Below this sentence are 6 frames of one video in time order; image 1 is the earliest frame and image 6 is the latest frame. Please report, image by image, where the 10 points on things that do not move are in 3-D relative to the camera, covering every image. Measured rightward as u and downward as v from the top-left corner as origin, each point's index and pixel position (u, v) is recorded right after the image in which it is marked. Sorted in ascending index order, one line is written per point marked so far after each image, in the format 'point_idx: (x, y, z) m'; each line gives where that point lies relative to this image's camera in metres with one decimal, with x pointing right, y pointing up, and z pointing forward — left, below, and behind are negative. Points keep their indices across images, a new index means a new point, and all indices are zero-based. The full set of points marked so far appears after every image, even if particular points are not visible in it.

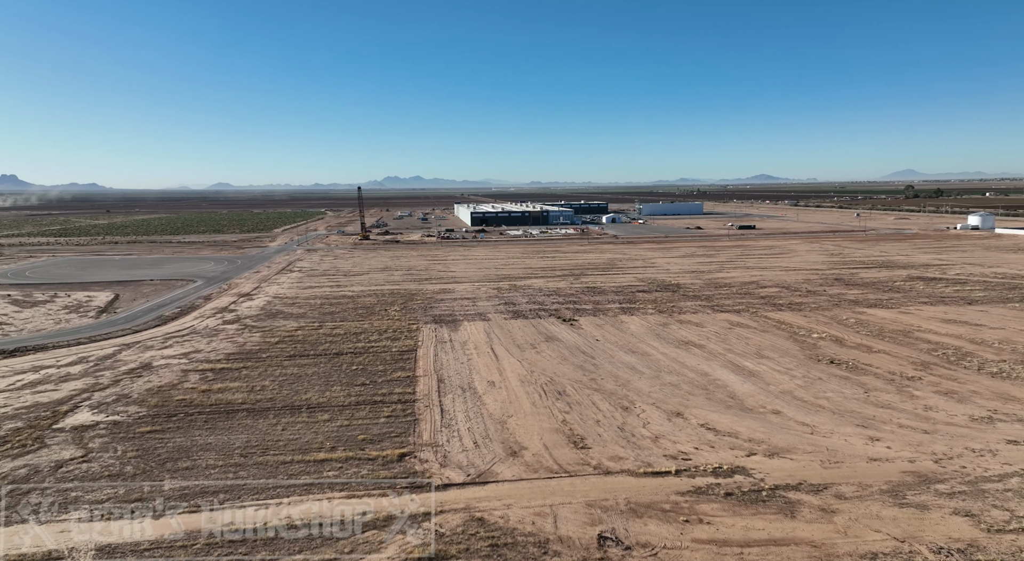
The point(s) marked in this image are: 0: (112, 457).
0: (-8.7, -3.9, +13.2) m
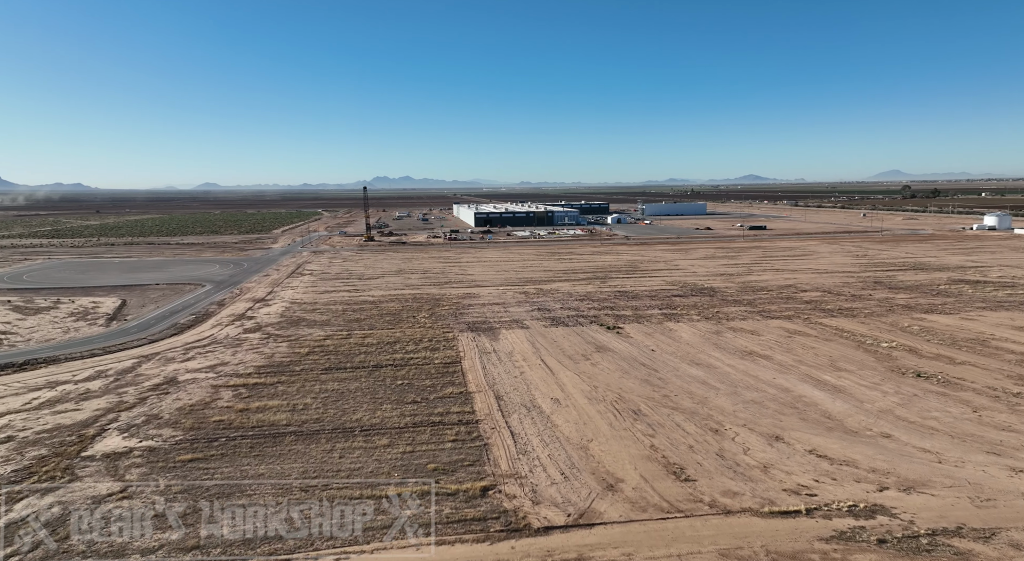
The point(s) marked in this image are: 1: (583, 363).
0: (-6.9, -4.1, +11.7) m
1: (+2.3, -2.7, +19.6) m
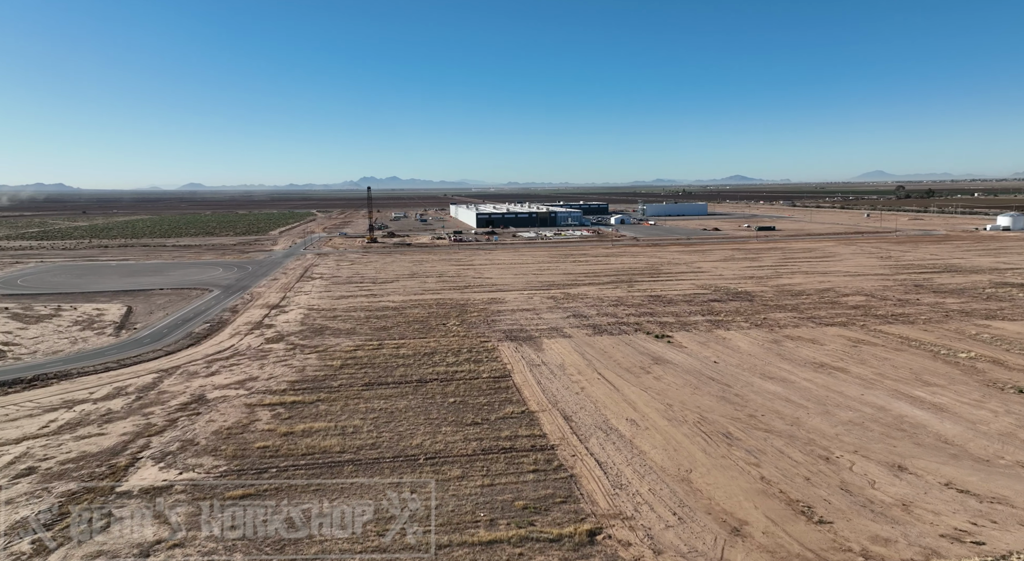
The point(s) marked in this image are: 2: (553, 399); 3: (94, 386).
0: (-5.1, -4.4, +10.2) m
1: (+4.0, -3.0, +18.1) m
2: (+1.1, -3.3, +16.8) m
3: (-13.7, -3.4, +19.7) m
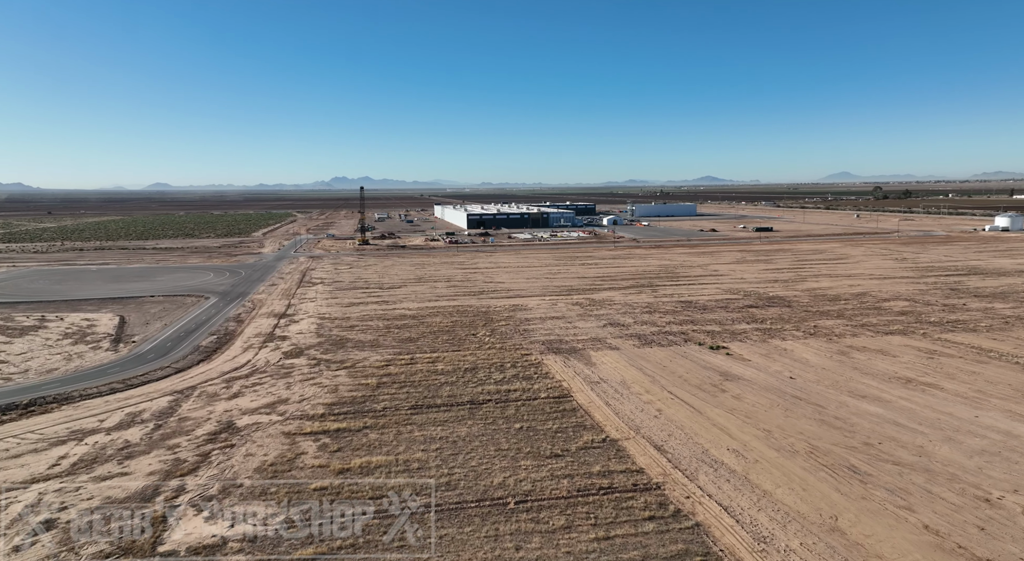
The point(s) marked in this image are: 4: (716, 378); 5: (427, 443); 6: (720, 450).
0: (-3.1, -4.7, +8.3) m
1: (+5.9, -3.2, +16.5) m
2: (+3.0, -3.6, +15.1) m
3: (-11.9, -3.8, +17.5) m
4: (+6.2, -3.0, +18.4) m
5: (-2.0, -3.9, +14.5) m
6: (+4.5, -3.7, +13.2) m
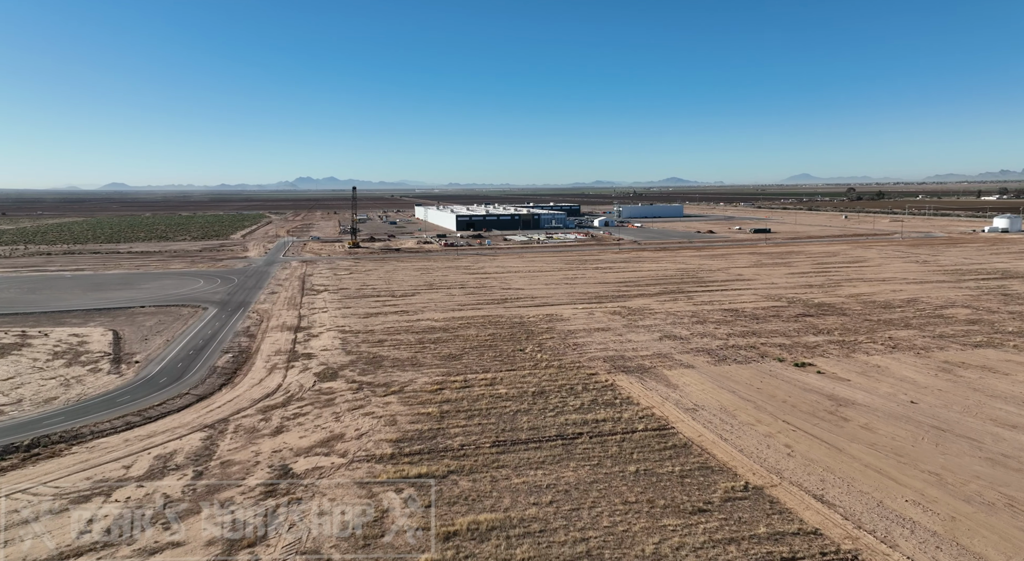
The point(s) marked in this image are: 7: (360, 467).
0: (-0.3, -5.1, +5.9) m
1: (+8.3, -3.6, +14.5) m
2: (+5.5, -3.9, +12.9) m
3: (-9.5, -4.3, +14.8) m
4: (+8.5, -3.3, +16.4) m
5: (+0.5, -4.3, +12.2) m
6: (+7.1, -4.1, +11.1) m
7: (-3.5, -4.2, +13.7) m
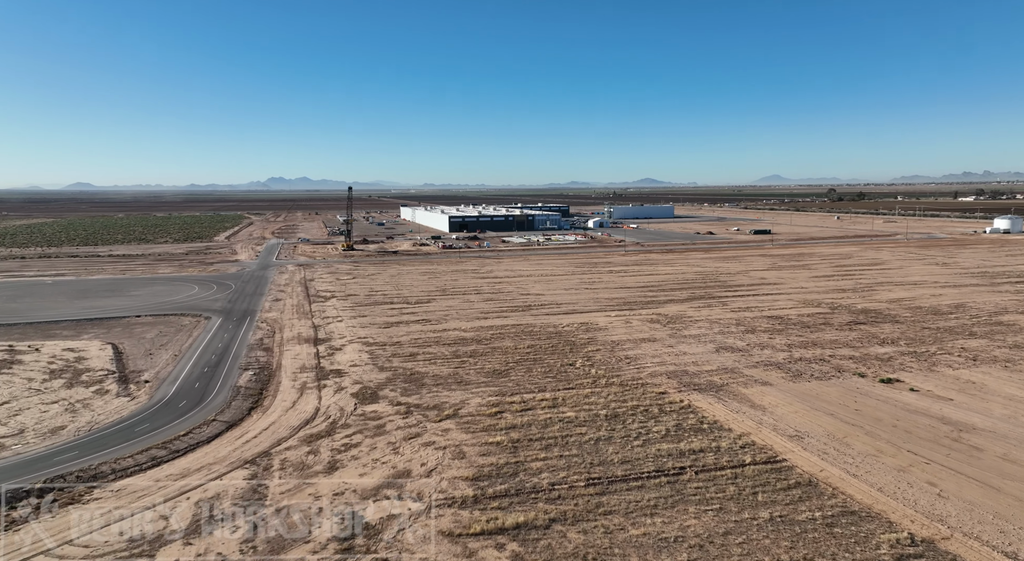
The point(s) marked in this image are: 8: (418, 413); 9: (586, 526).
0: (+2.0, -5.4, +4.1) m
1: (+10.4, -3.9, +12.9) m
2: (+7.6, -4.2, +11.3) m
3: (-7.4, -4.6, +12.6) m
4: (+10.6, -3.6, +14.8) m
5: (+2.6, -4.6, +10.3) m
6: (+9.3, -4.3, +9.5) m
7: (-1.3, -4.6, +11.7) m
8: (-2.8, -3.9, +17.6) m
9: (+1.3, -4.6, +11.2) m
